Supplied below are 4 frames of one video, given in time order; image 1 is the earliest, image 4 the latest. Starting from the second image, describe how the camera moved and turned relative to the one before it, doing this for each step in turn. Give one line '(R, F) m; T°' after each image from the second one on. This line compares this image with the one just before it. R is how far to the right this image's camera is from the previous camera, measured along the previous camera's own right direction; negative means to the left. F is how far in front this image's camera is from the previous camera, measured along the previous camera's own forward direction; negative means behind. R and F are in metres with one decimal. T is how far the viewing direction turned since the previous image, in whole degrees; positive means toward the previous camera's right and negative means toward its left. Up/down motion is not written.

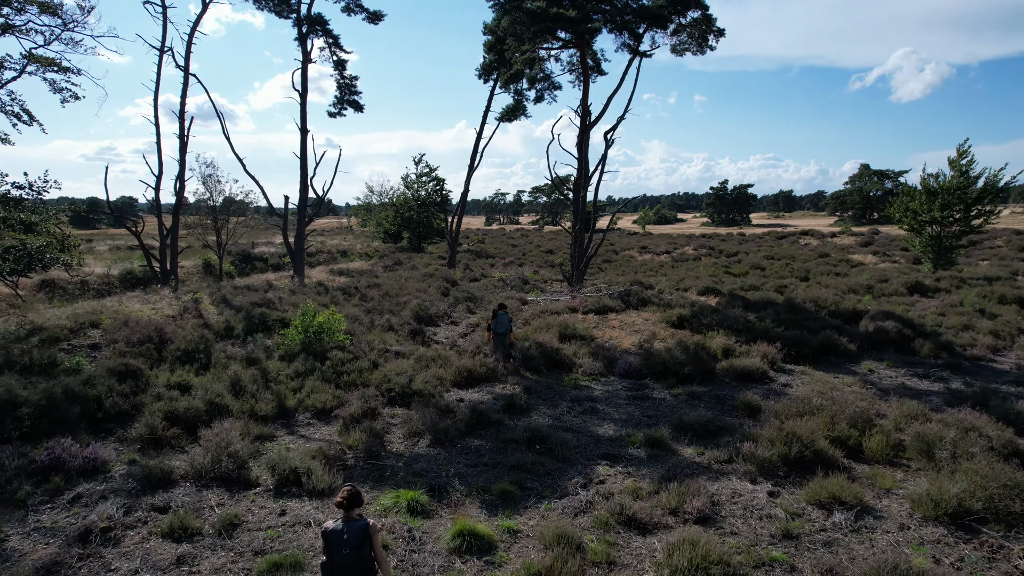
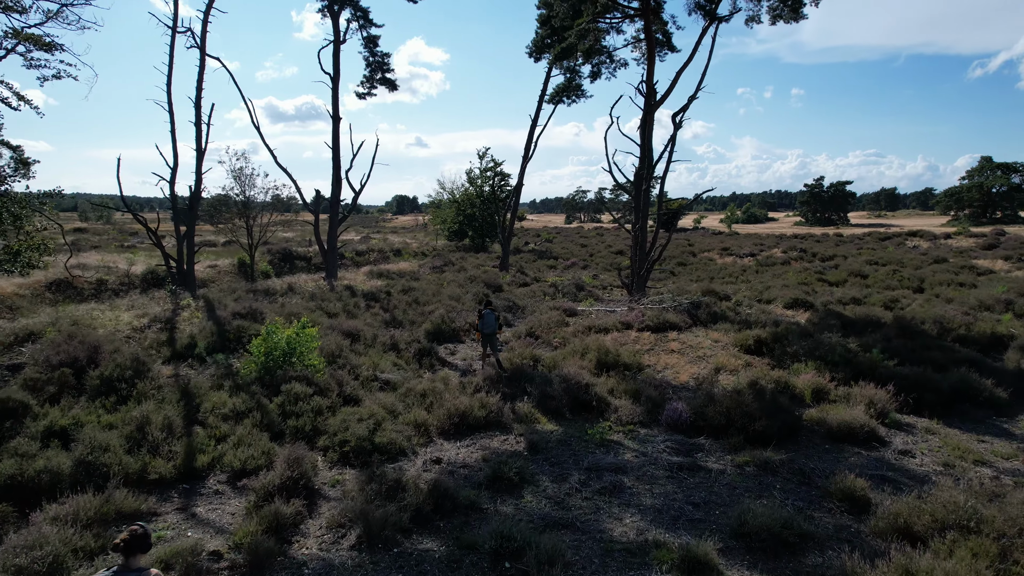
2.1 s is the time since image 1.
(+0.8, +2.5) m; -7°
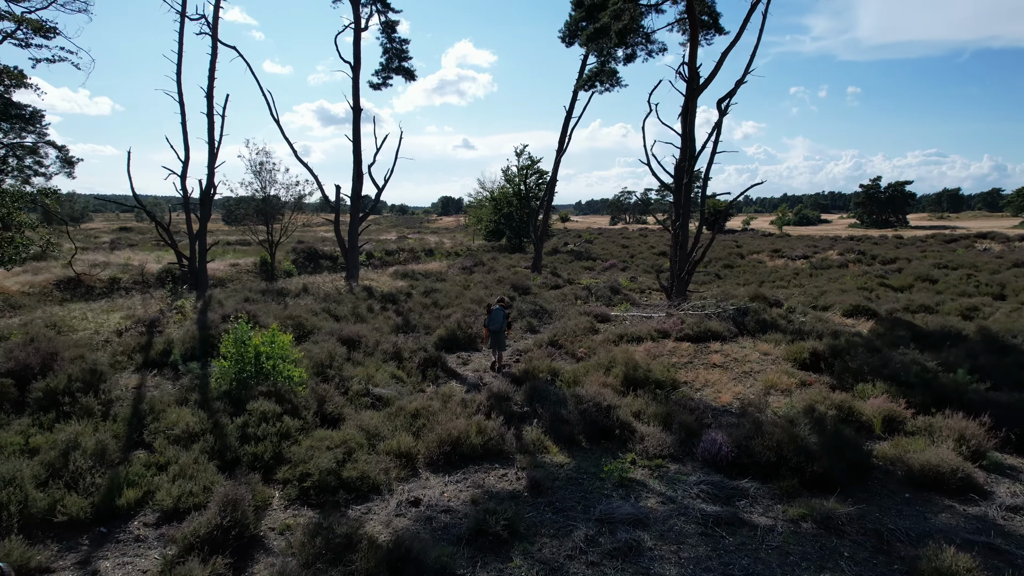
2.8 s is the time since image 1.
(+0.4, +1.2) m; -4°
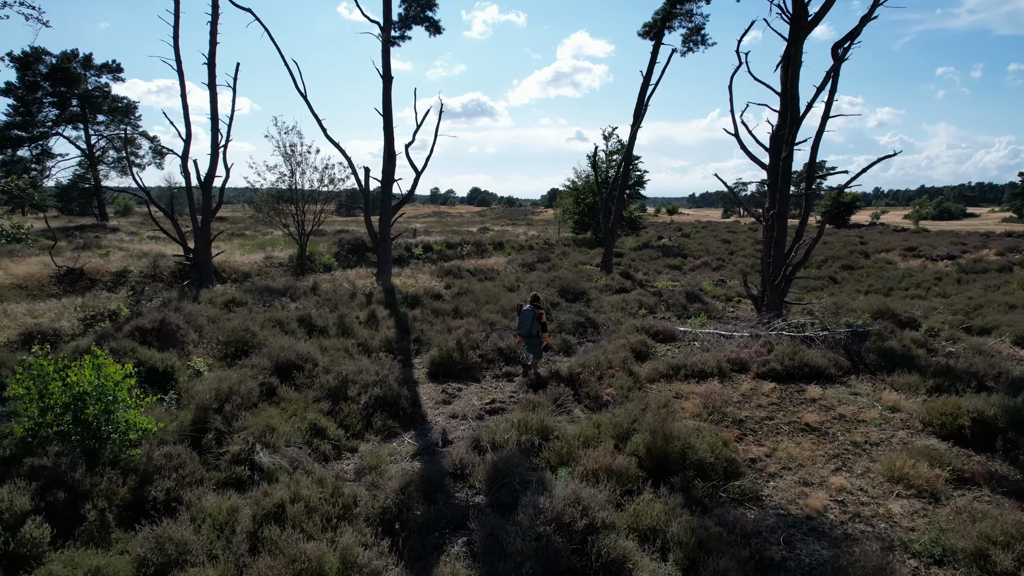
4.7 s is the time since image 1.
(+1.2, +3.0) m; -9°
